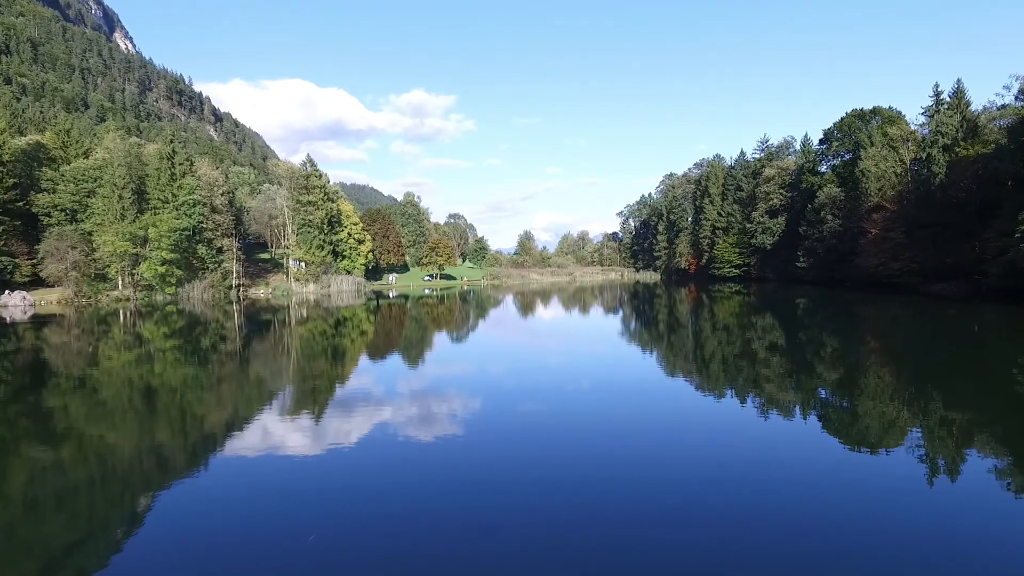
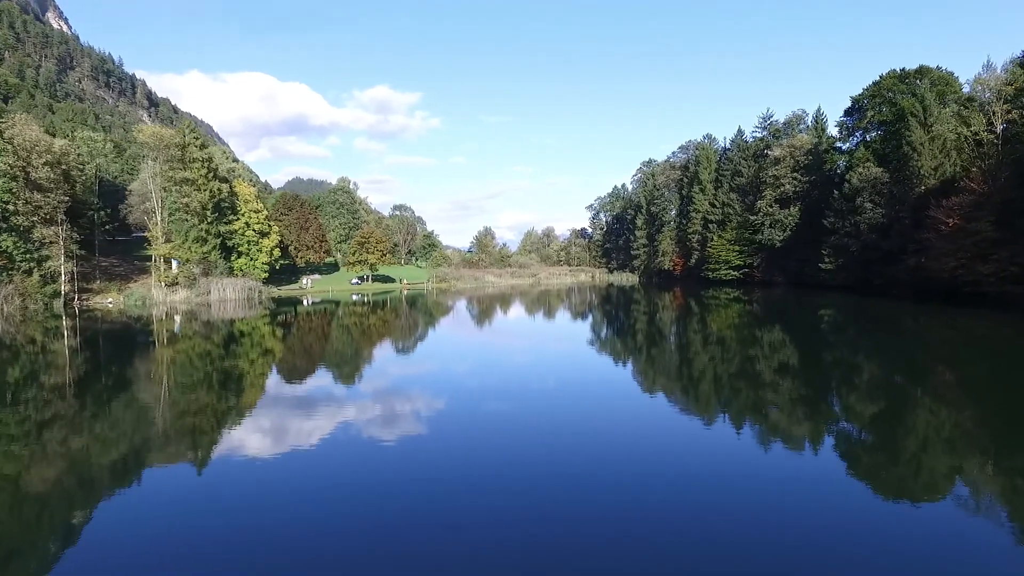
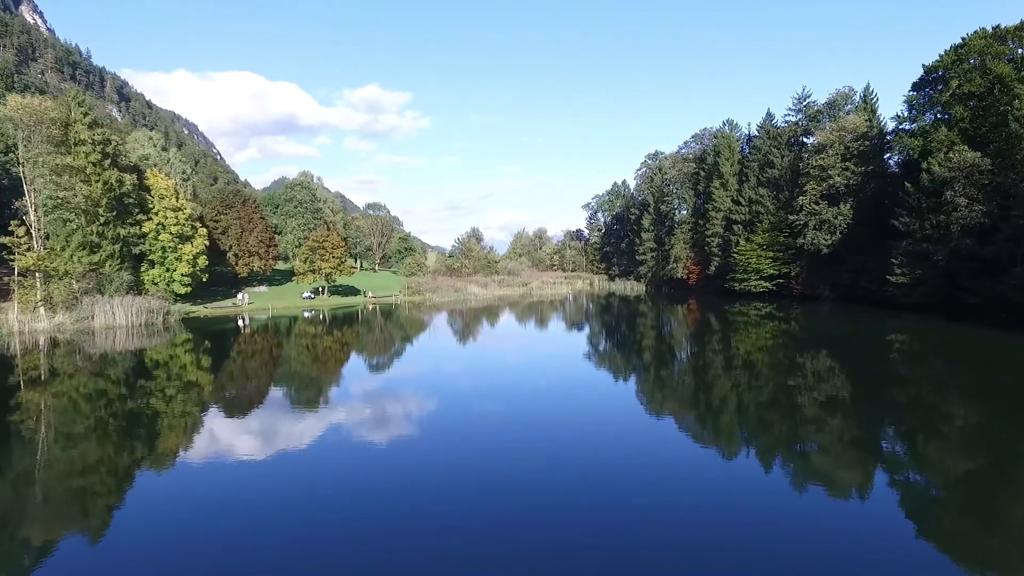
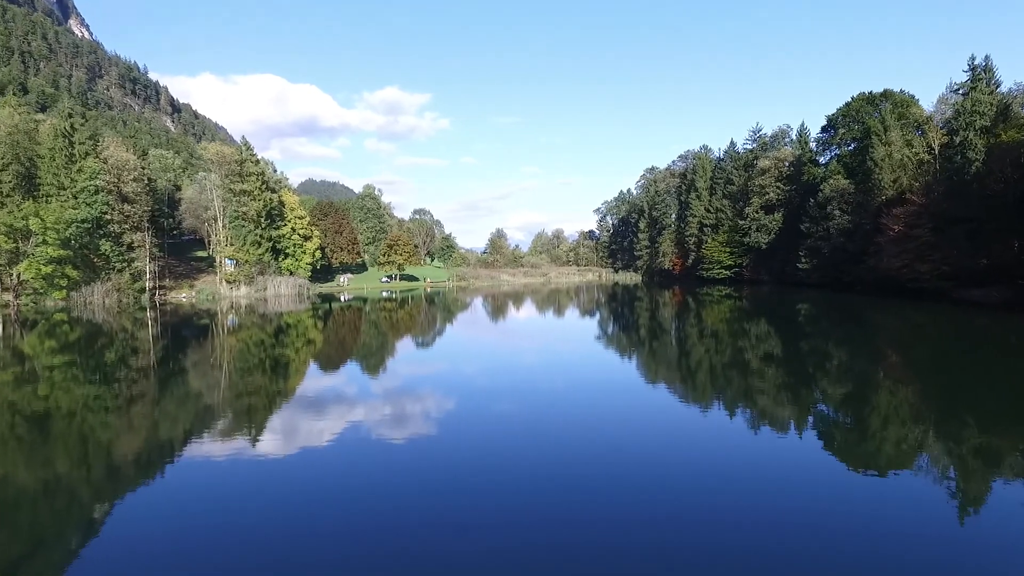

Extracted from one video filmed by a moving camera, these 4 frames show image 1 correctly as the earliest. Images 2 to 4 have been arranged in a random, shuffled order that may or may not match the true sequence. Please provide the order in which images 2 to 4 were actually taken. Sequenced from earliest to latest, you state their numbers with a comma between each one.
4, 2, 3
